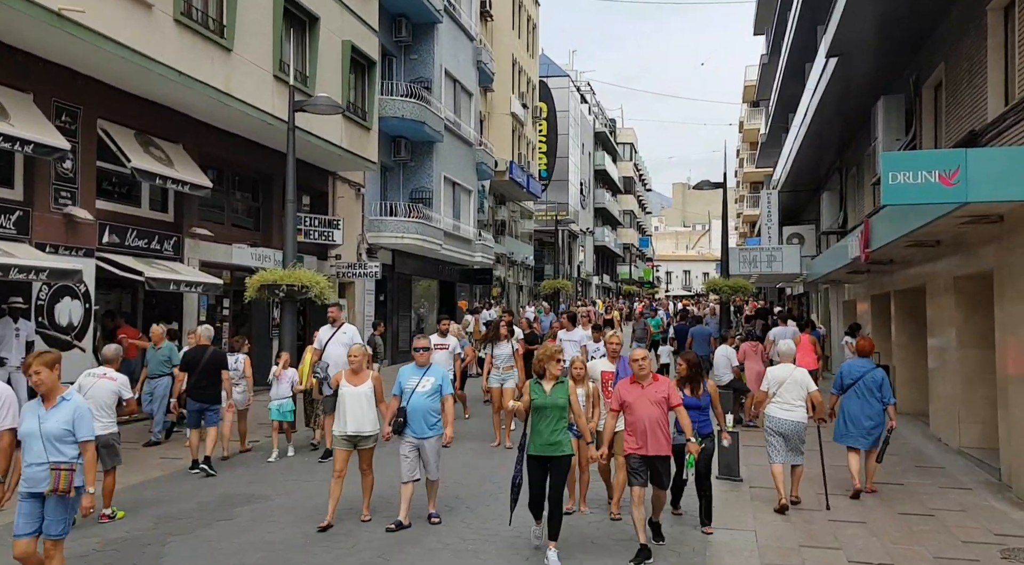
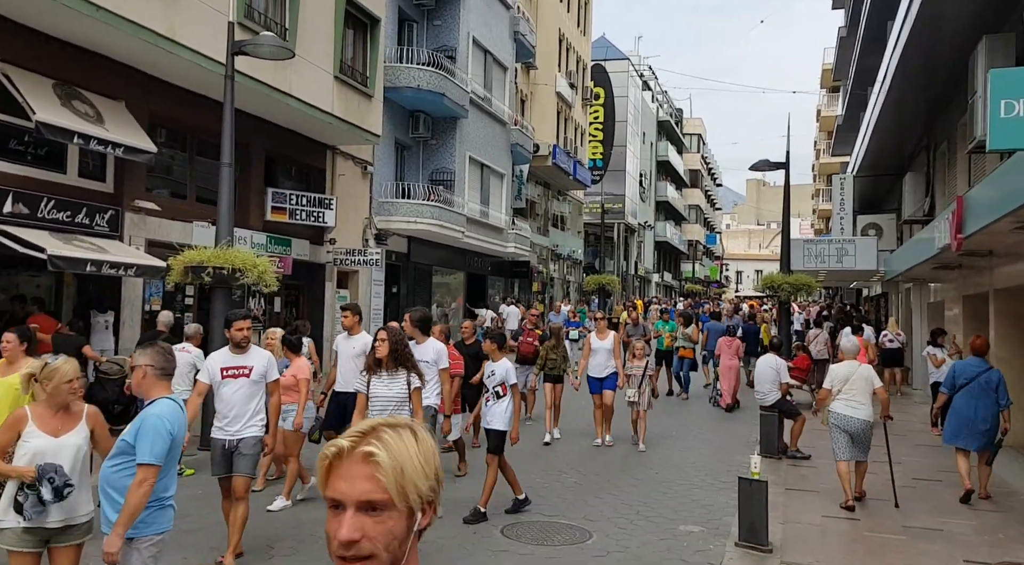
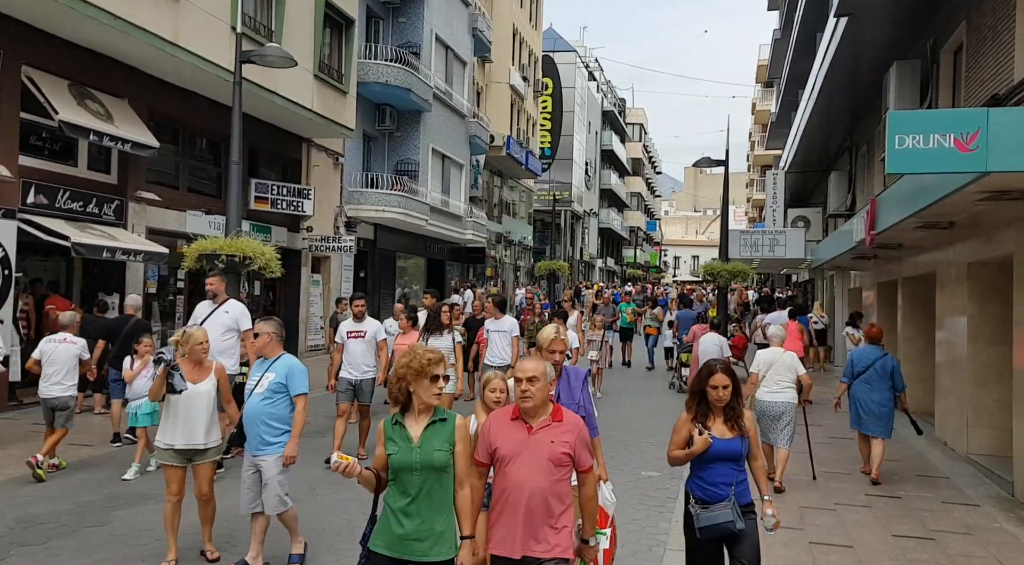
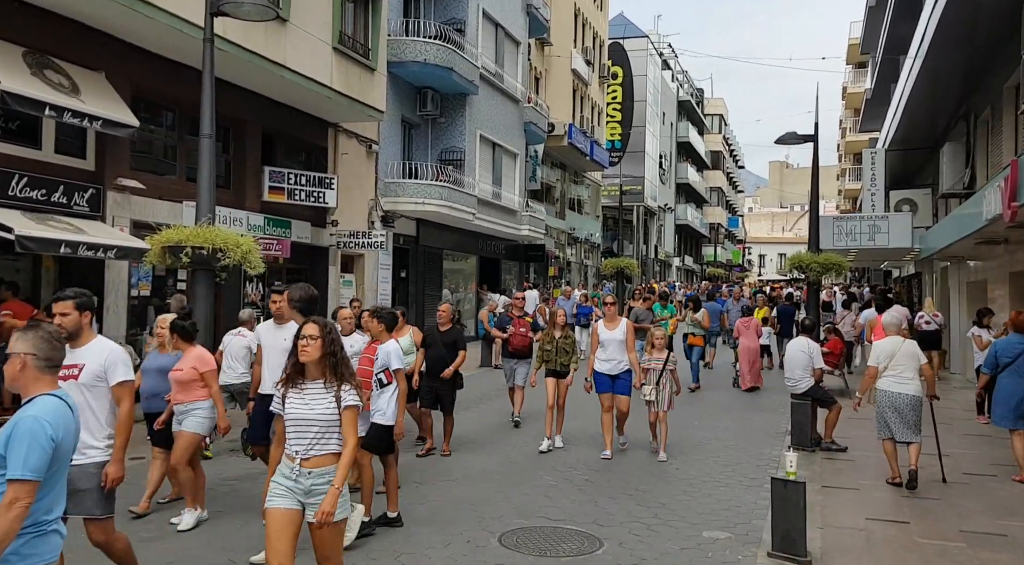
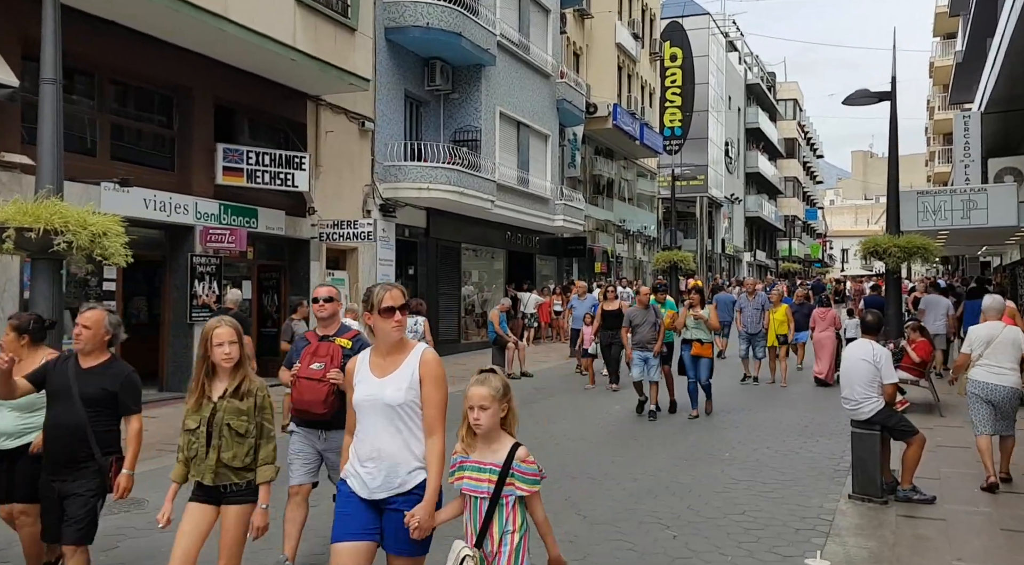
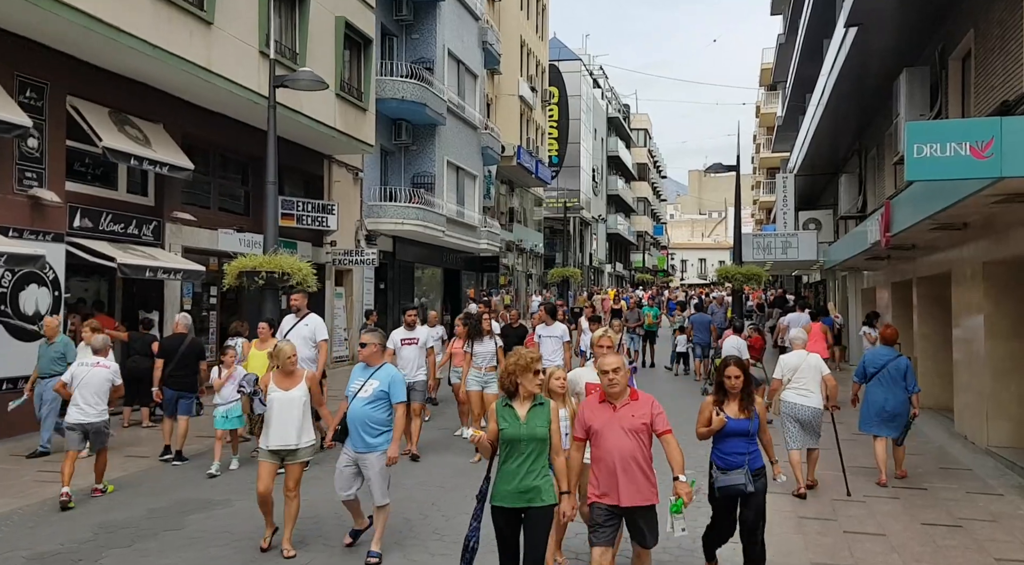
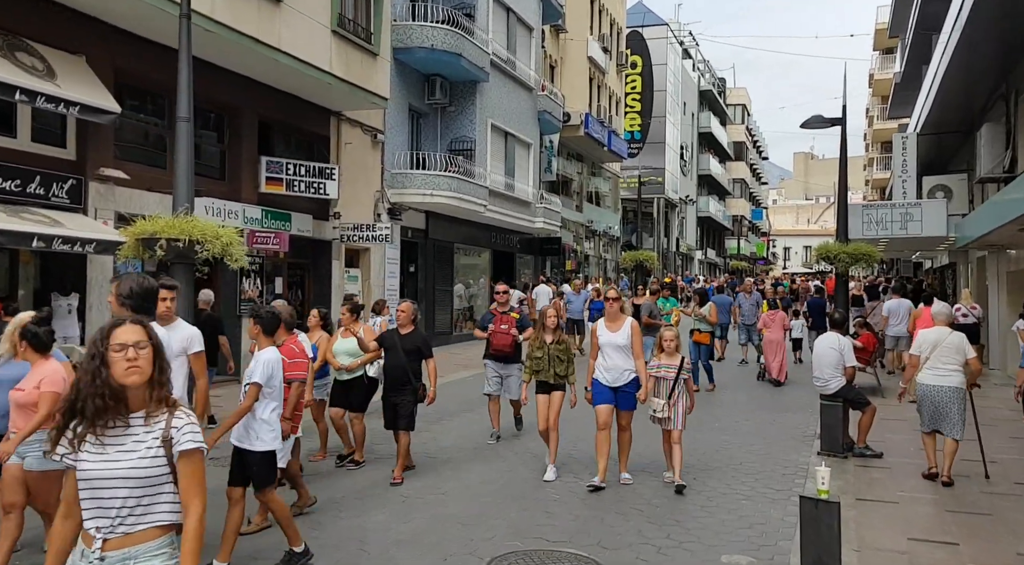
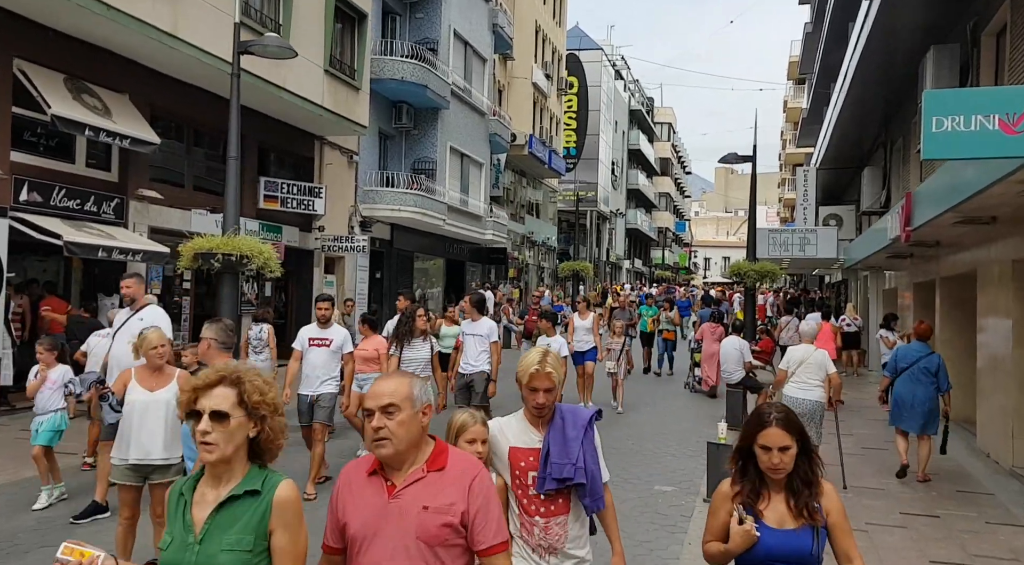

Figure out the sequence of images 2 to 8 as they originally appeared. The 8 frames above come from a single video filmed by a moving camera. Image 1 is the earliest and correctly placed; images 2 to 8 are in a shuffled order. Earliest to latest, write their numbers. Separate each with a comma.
6, 3, 8, 2, 4, 7, 5
